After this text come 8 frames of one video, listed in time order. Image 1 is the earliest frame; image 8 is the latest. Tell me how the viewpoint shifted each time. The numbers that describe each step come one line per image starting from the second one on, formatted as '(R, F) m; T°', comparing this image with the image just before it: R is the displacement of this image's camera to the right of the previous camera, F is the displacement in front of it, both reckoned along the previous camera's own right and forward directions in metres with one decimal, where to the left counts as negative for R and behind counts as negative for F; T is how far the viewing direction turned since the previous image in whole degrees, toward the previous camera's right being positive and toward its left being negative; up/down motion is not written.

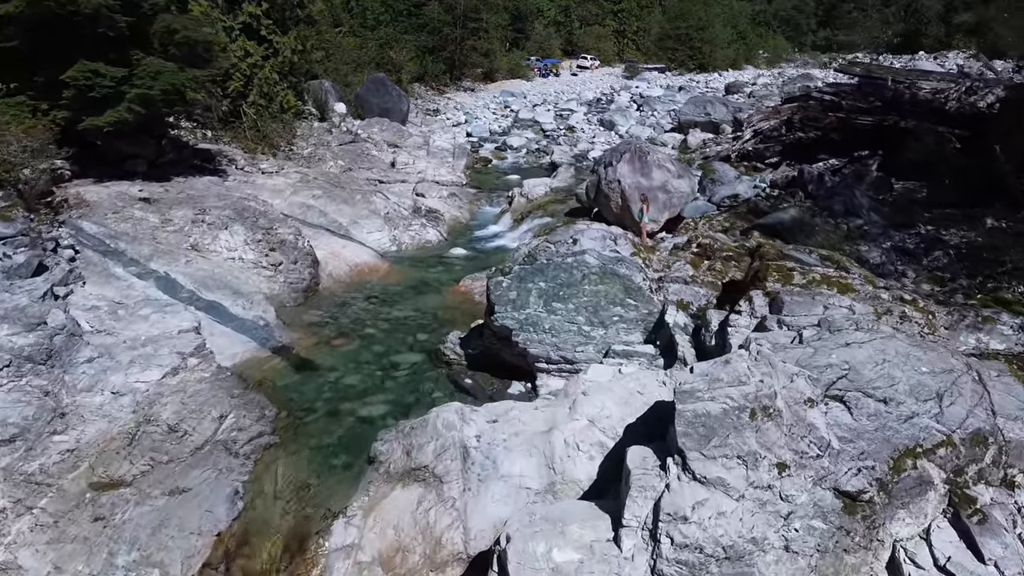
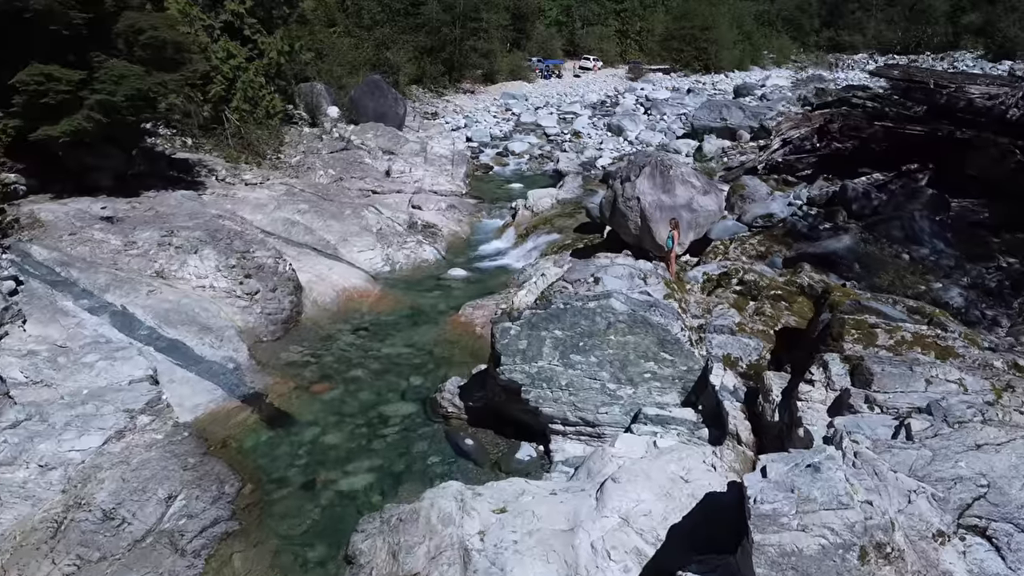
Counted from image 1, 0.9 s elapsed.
(-0.1, +1.2) m; 0°
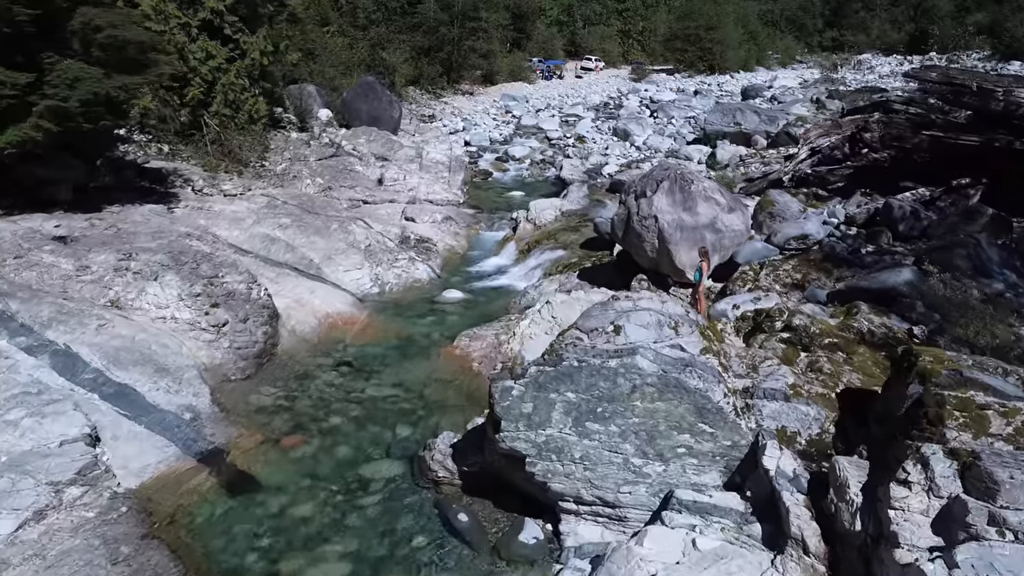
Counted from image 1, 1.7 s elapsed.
(0.0, +1.1) m; 0°
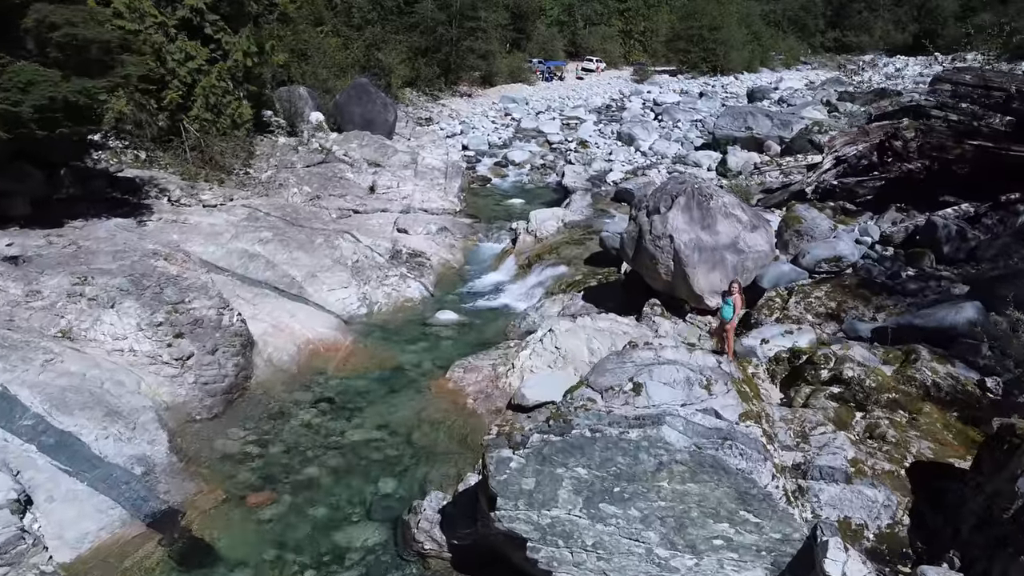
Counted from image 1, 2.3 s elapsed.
(0.0, +0.9) m; 0°
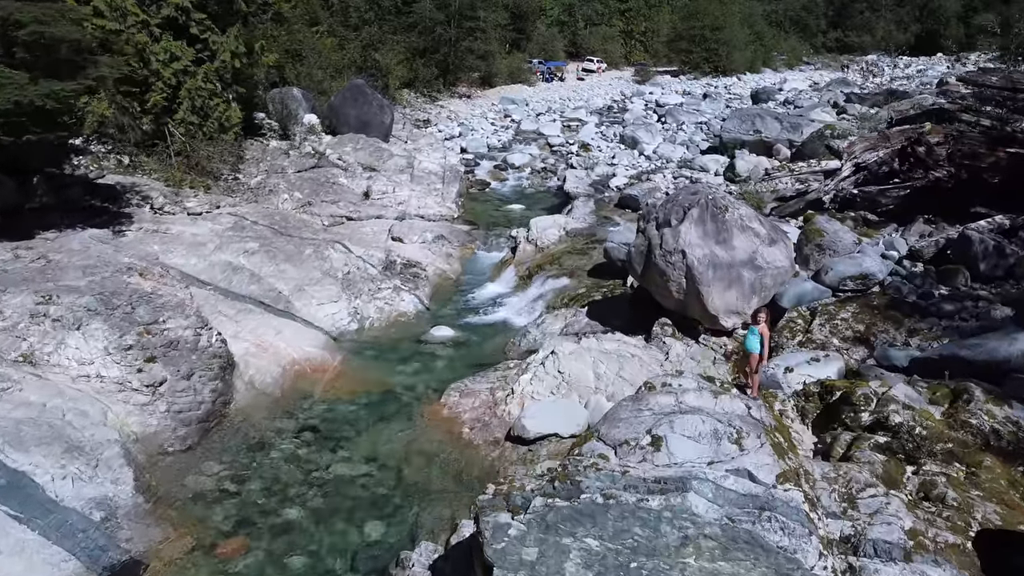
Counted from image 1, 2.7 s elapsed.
(0.0, +0.6) m; 0°
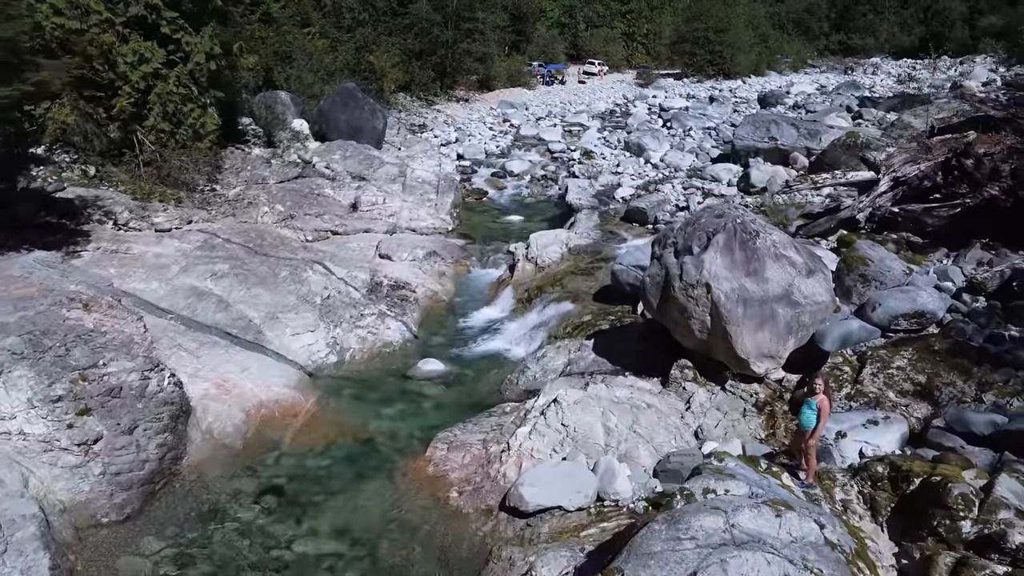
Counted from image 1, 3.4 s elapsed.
(0.0, +1.1) m; 0°
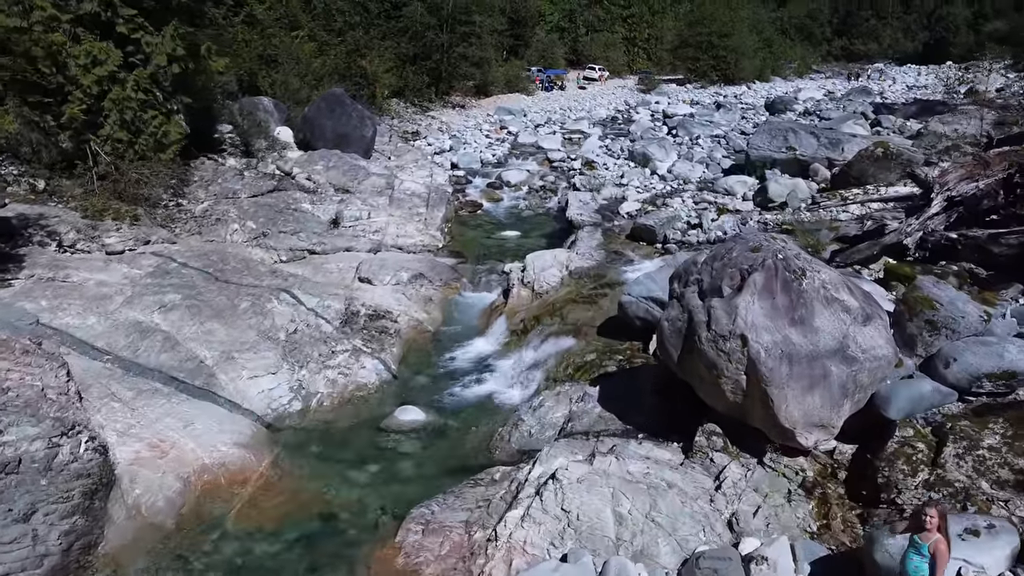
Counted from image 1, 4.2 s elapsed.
(+0.1, +1.2) m; 0°
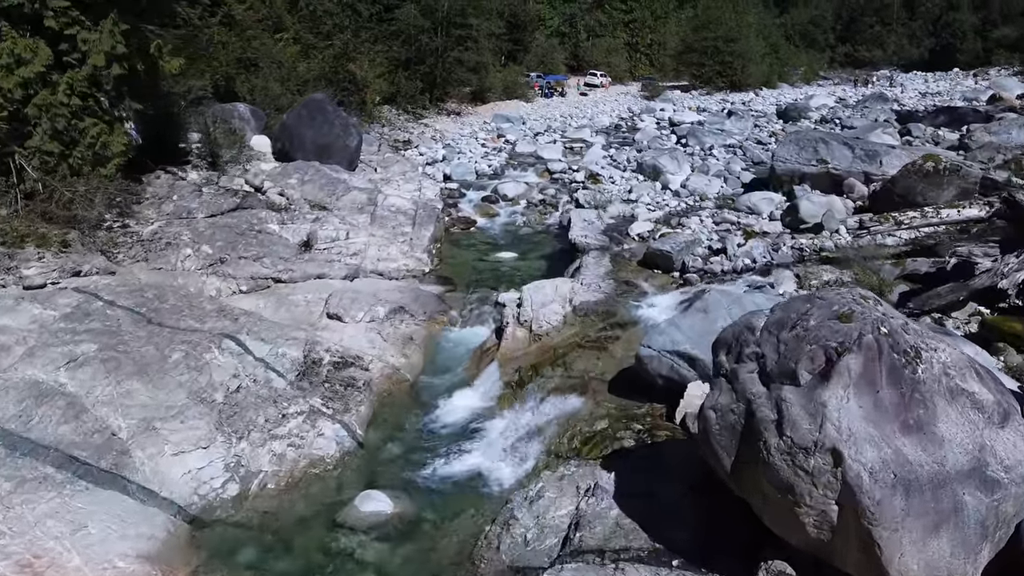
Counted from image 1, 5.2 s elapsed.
(+0.1, +1.6) m; 0°
